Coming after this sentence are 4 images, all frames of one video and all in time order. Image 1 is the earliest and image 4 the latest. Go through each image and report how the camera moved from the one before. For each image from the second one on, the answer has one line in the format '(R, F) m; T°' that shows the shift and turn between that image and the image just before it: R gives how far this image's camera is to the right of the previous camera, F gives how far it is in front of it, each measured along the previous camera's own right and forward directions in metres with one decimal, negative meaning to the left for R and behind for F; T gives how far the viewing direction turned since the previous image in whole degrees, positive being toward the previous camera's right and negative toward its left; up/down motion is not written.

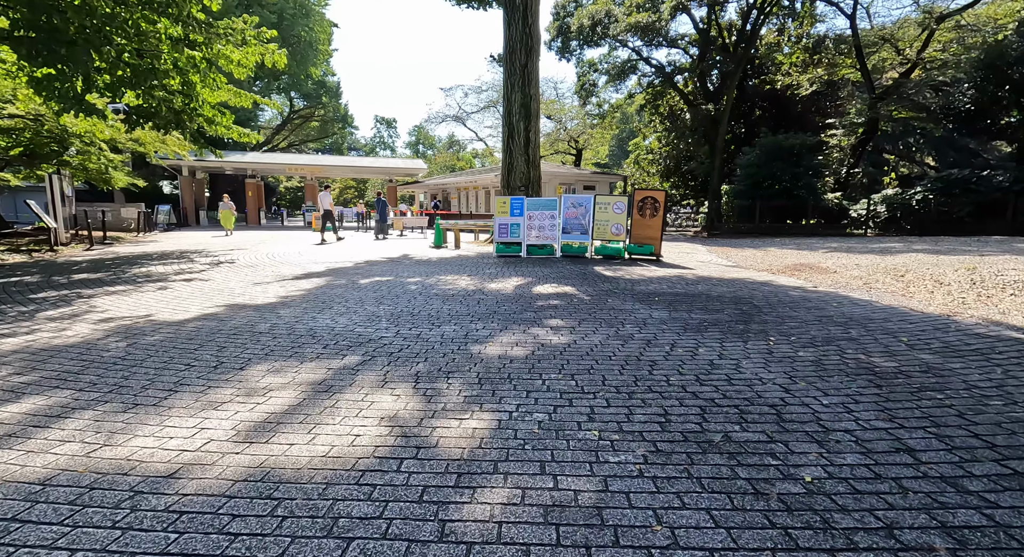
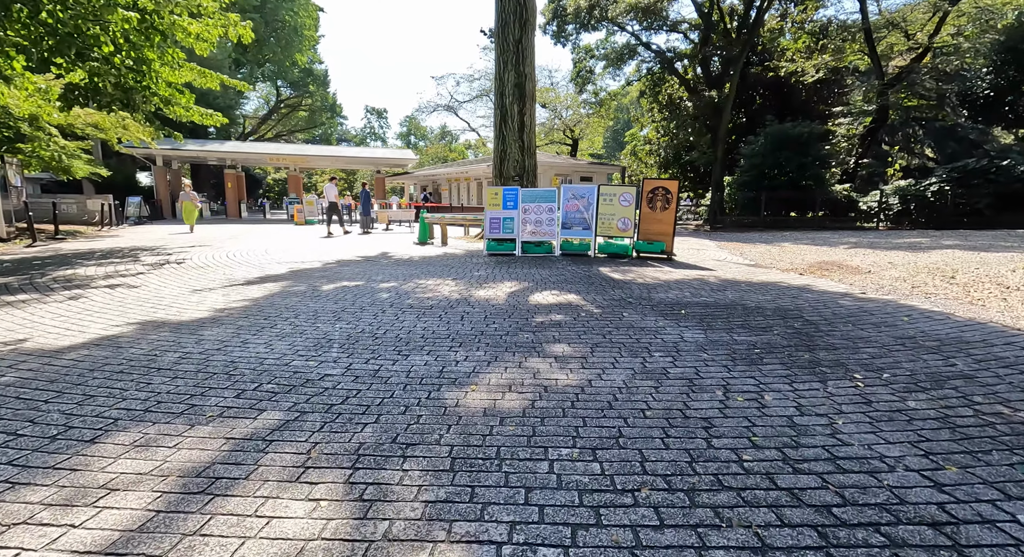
(0.0, +1.5) m; +1°
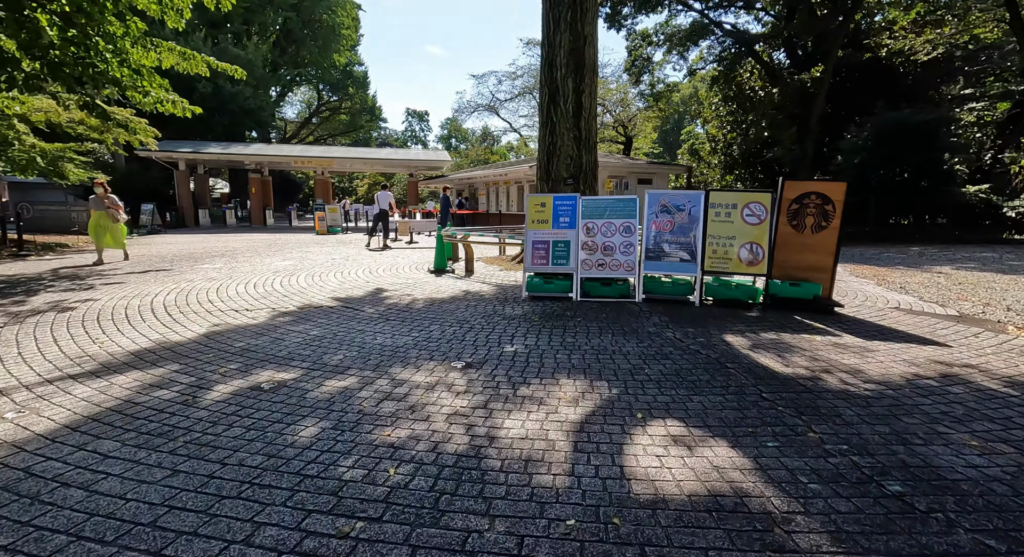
(-0.2, +4.0) m; -5°
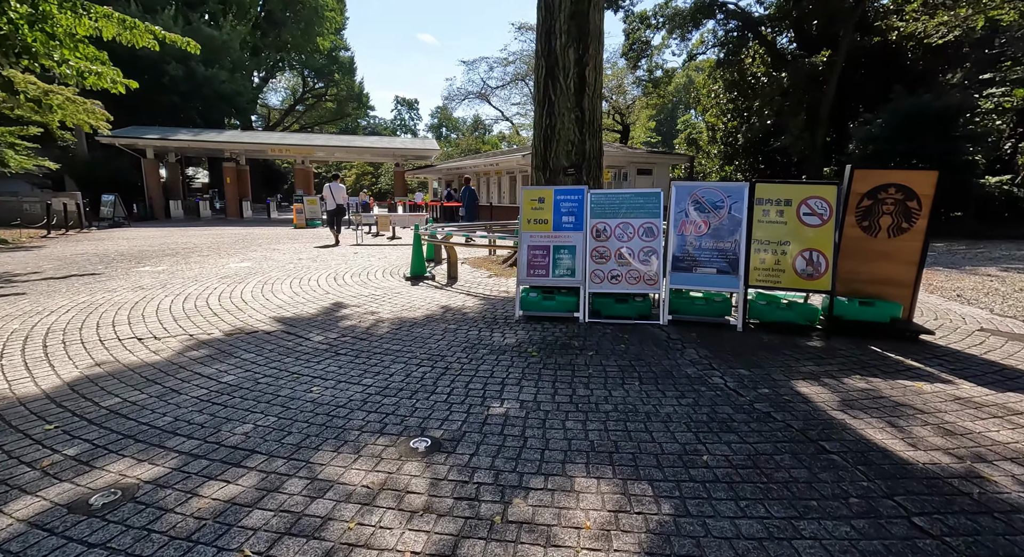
(0.0, +1.6) m; +1°
